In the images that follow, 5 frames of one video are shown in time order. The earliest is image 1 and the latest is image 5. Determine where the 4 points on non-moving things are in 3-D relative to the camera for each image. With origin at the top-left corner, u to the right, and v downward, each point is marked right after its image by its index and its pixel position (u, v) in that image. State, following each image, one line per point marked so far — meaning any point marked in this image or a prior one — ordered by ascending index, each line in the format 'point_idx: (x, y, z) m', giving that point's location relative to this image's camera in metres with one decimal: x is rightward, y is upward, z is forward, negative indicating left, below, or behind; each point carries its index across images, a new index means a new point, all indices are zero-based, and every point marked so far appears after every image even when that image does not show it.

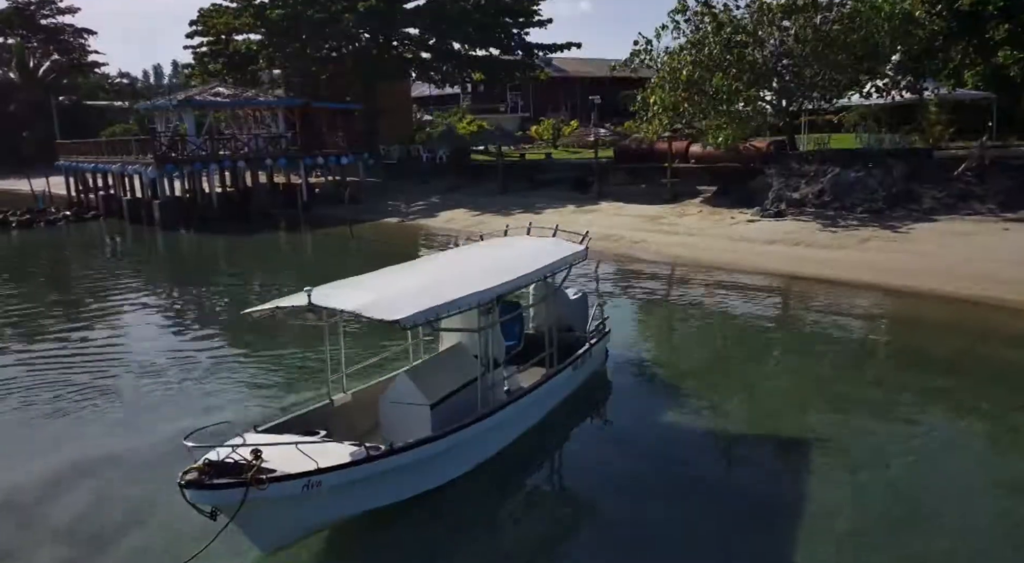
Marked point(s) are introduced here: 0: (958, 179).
0: (+11.6, +2.7, +18.3) m
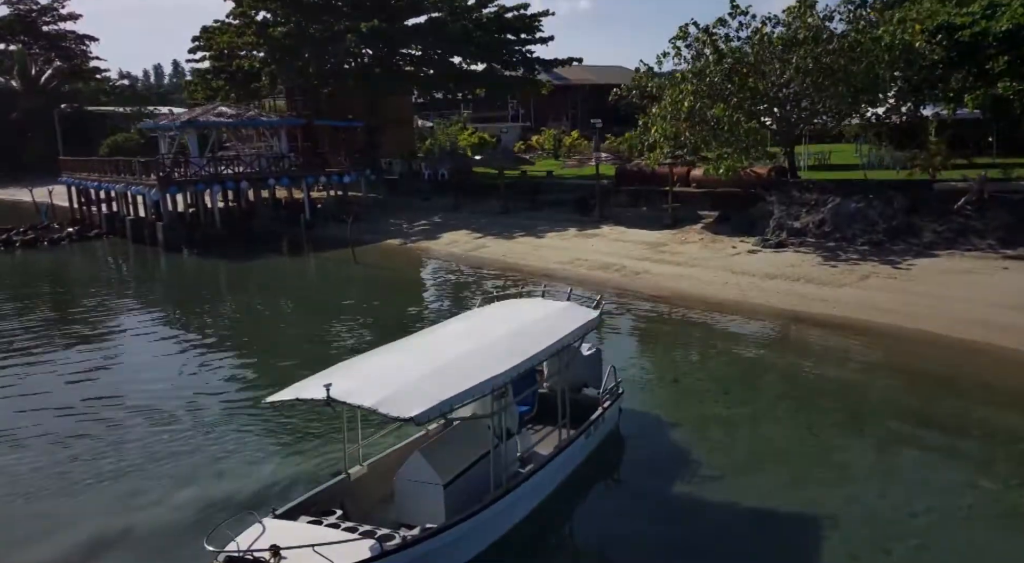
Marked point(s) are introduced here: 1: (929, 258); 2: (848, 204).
0: (+11.6, +1.8, +18.4) m
1: (+10.2, +0.5, +17.2) m
2: (+9.6, +2.3, +20.0) m
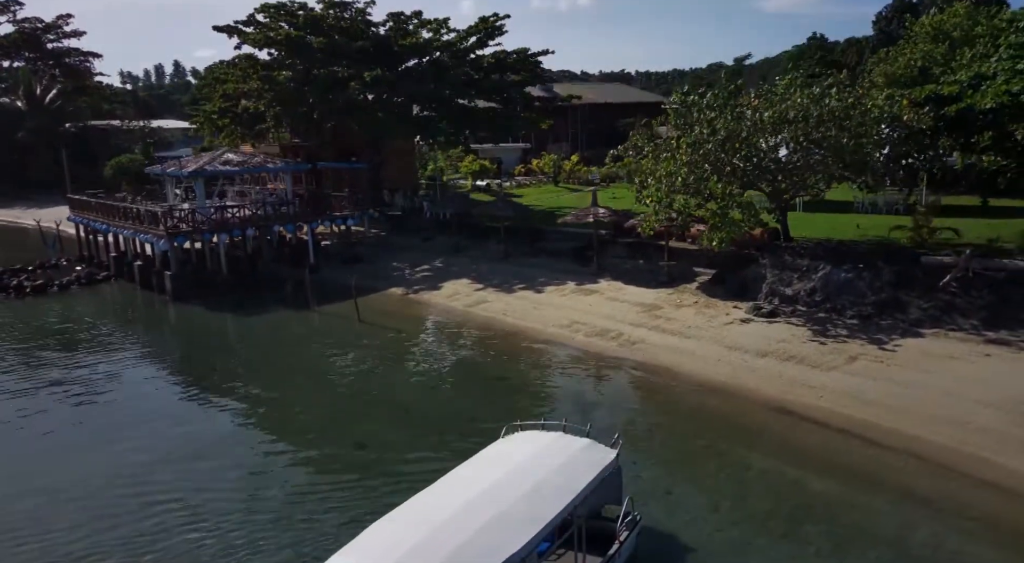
0: (+11.6, -0.2, +19.0) m
1: (+10.2, -1.5, +17.8) m
2: (+9.6, +0.2, +20.6) m
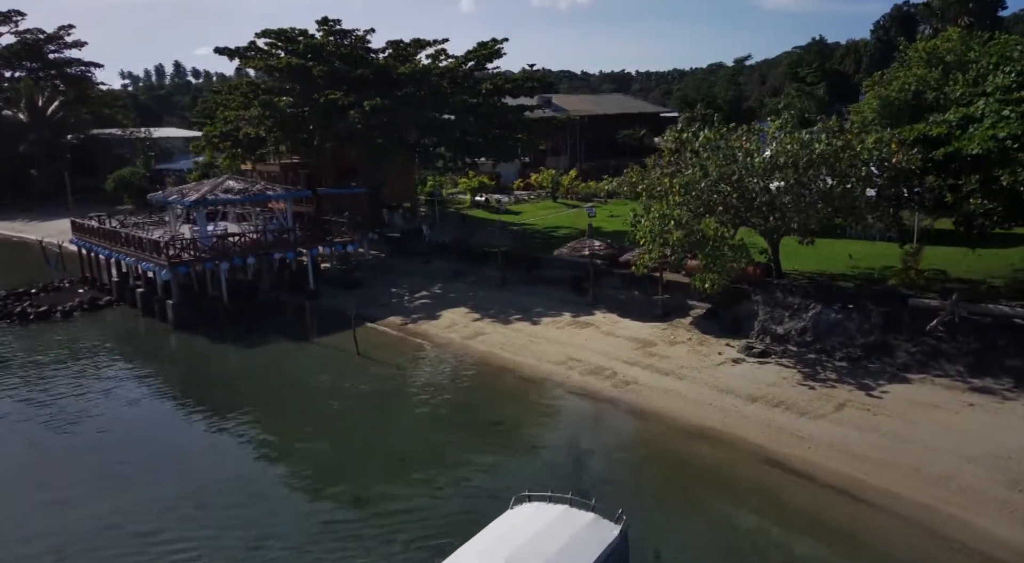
0: (+11.5, -1.4, +19.4) m
1: (+10.1, -2.7, +18.2) m
2: (+9.4, -1.0, +21.0) m
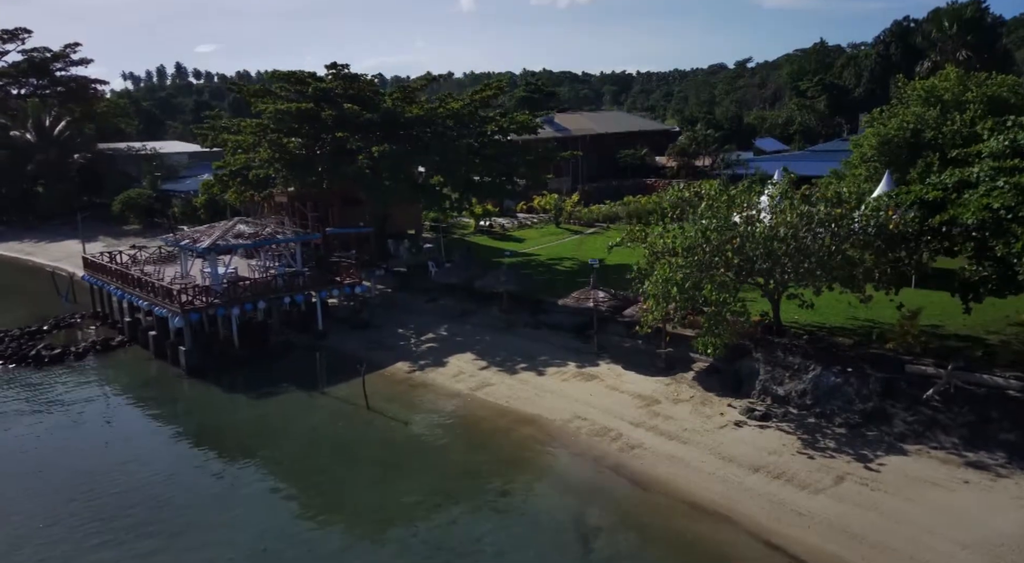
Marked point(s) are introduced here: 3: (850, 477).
0: (+11.7, -3.4, +19.9) m
1: (+10.3, -4.7, +18.8) m
2: (+9.7, -3.0, +21.6) m
3: (+8.7, -5.0, +18.1) m
